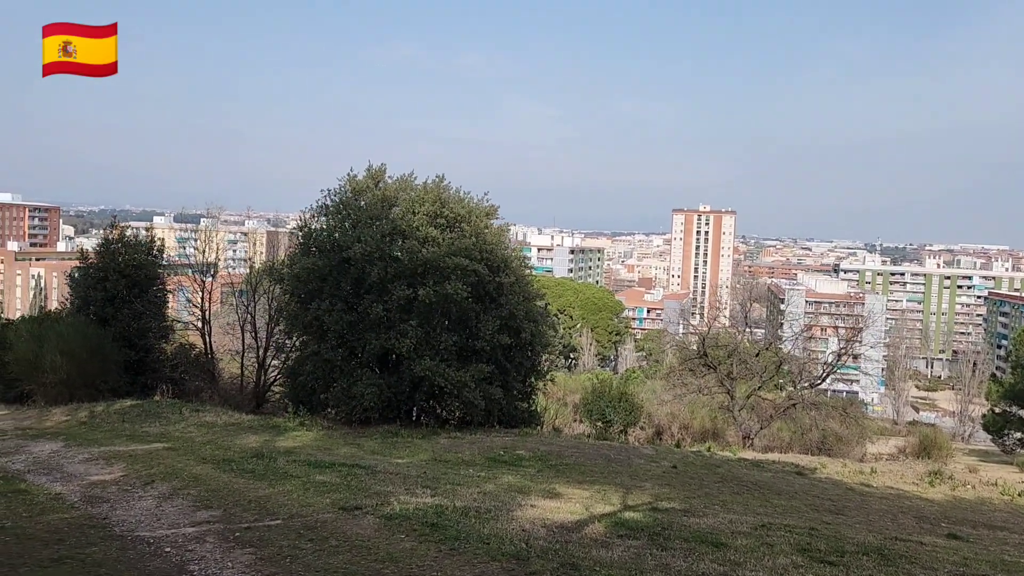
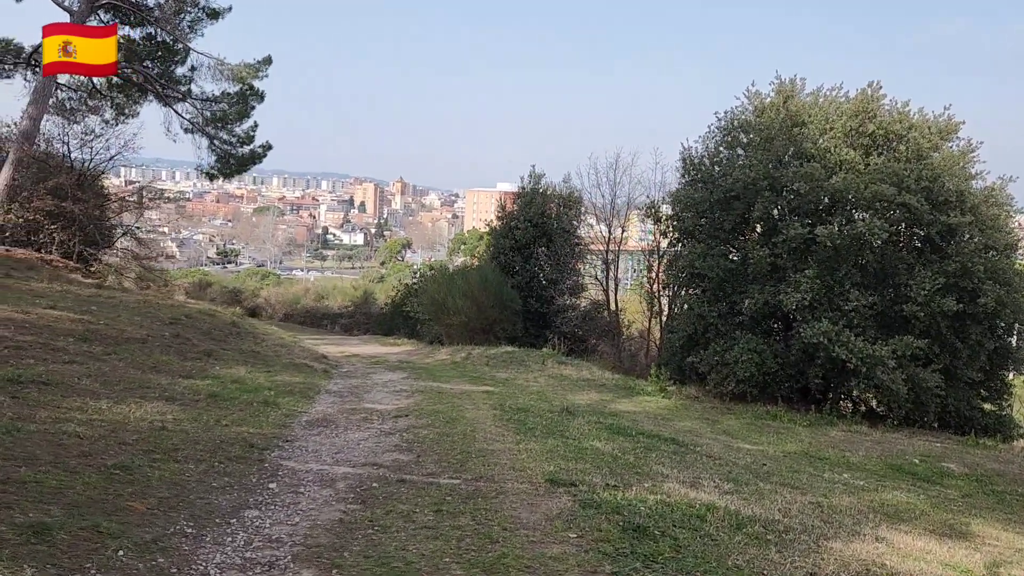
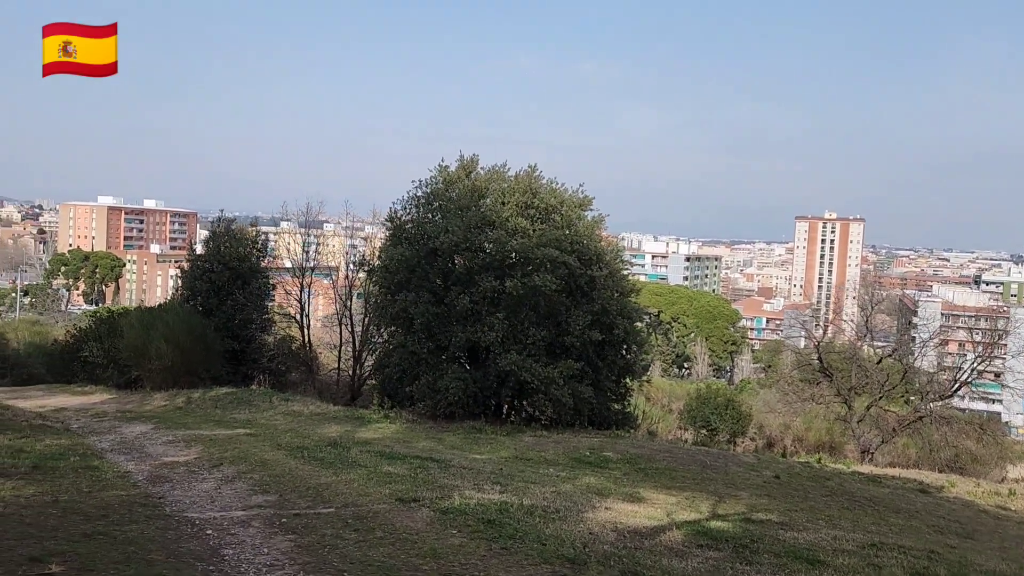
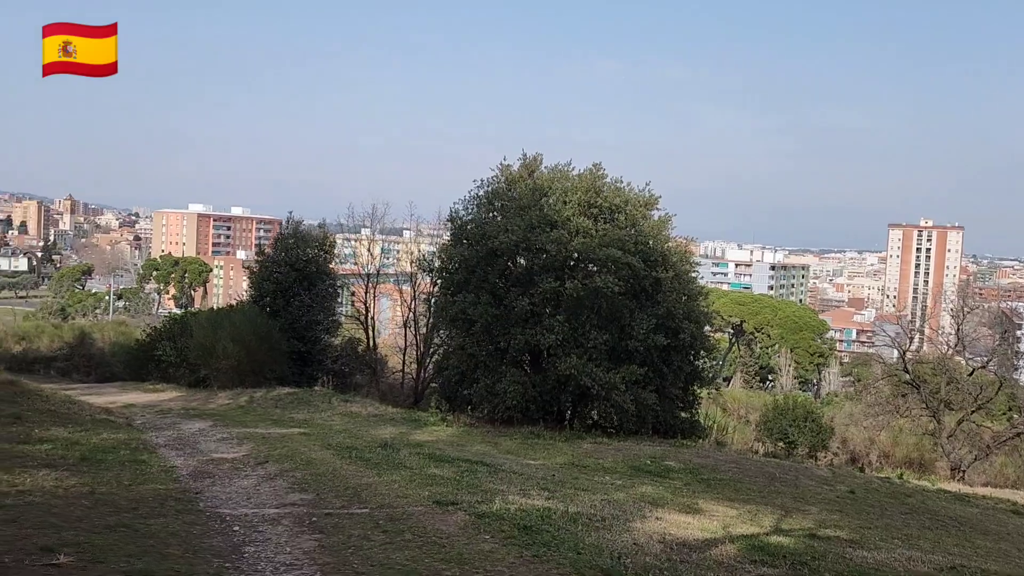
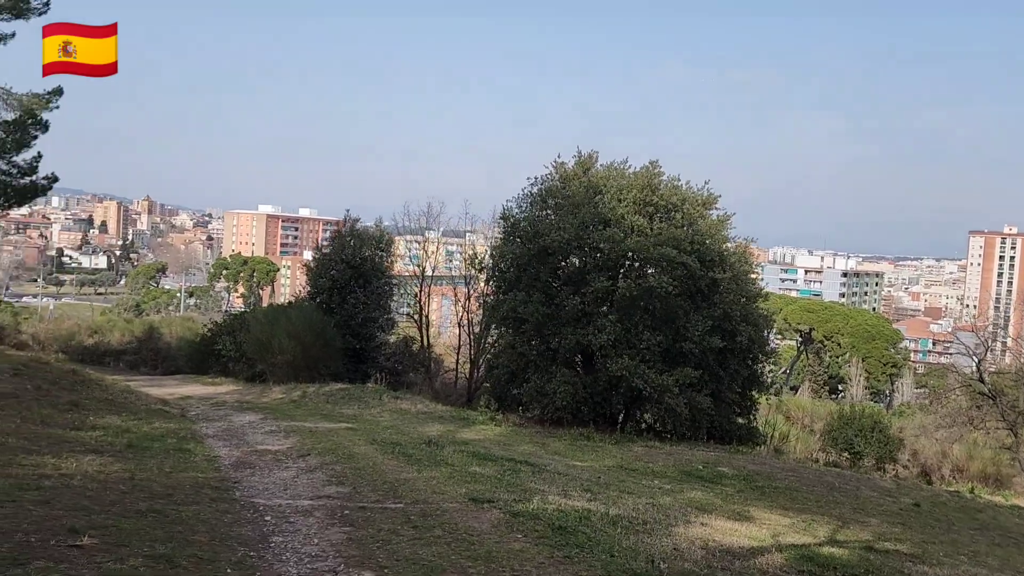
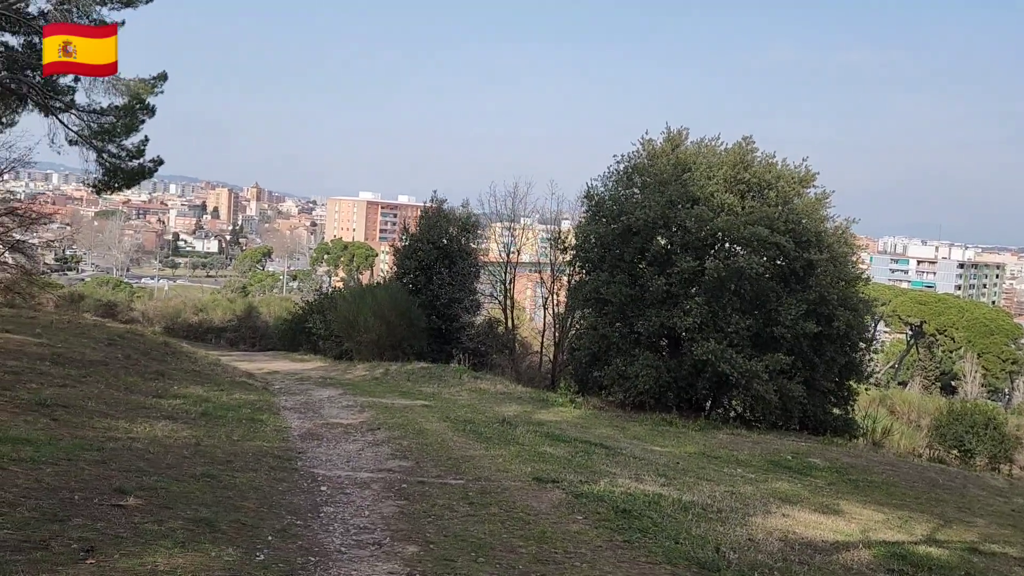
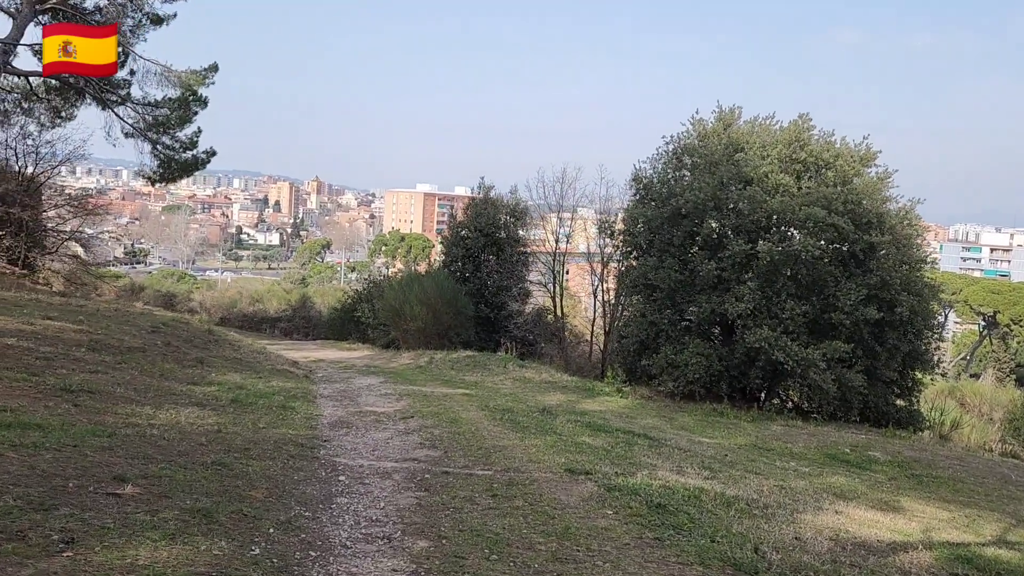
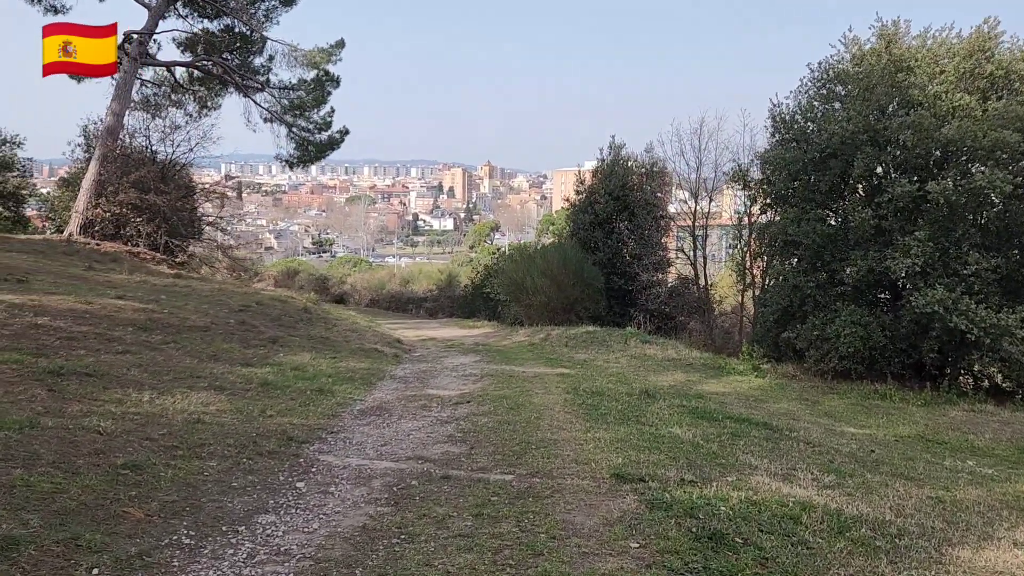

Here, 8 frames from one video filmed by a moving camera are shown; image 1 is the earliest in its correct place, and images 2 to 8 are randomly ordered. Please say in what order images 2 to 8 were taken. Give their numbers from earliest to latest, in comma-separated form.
3, 4, 5, 6, 7, 2, 8
